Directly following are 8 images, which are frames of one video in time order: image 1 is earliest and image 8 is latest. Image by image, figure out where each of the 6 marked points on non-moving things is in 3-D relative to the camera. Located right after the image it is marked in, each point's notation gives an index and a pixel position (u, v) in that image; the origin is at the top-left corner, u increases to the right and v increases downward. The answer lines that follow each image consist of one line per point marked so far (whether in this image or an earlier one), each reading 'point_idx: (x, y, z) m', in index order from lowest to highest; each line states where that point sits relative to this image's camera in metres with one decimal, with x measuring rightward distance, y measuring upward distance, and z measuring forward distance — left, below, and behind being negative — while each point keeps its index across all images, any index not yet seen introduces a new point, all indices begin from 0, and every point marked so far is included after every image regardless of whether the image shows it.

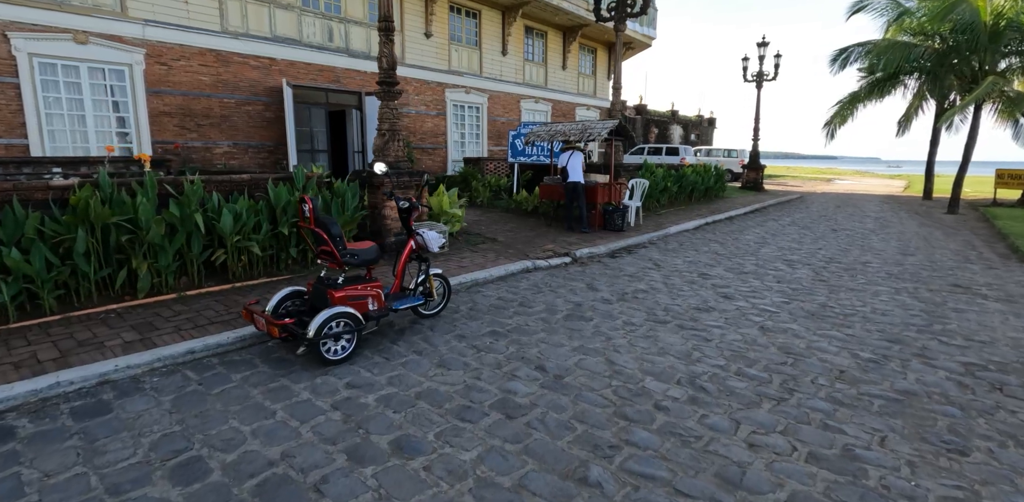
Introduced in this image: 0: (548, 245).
0: (+0.6, +0.1, +8.9) m
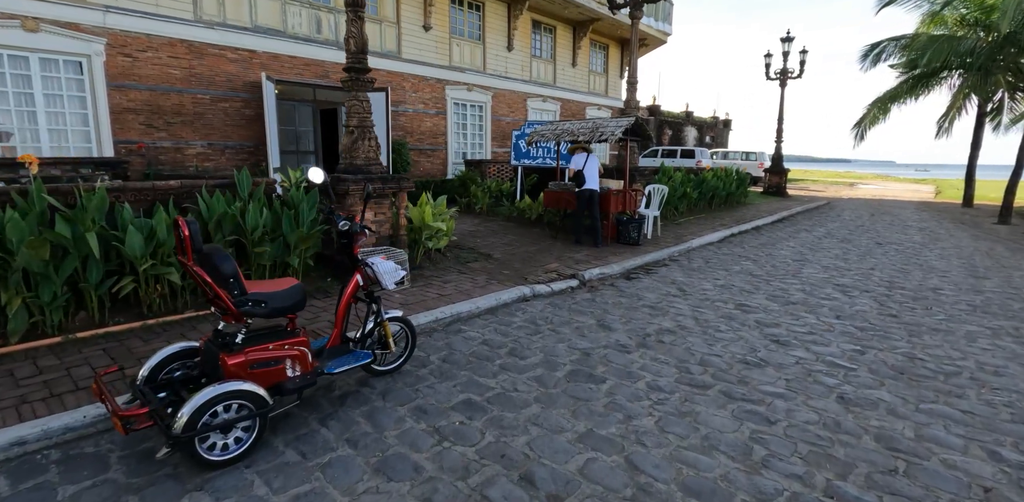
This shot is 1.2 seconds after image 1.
0: (+0.6, -0.2, +7.6) m
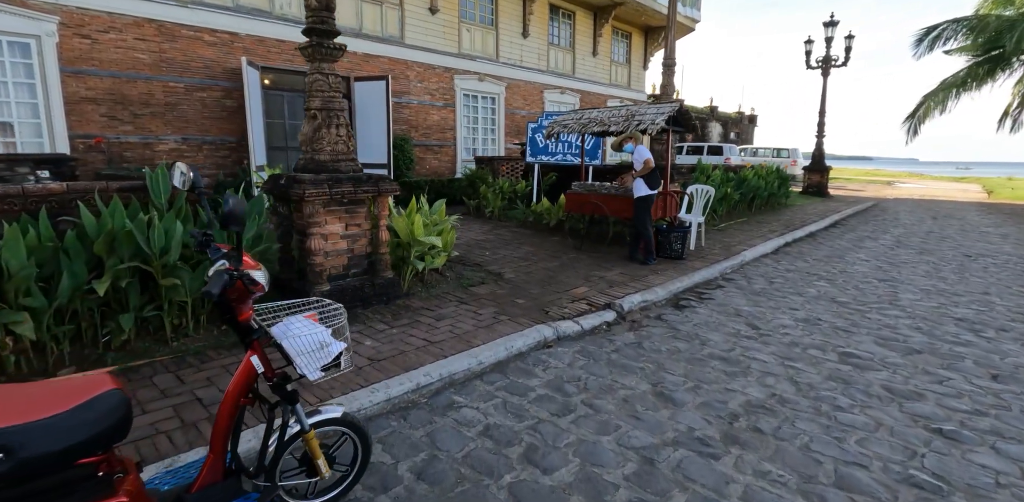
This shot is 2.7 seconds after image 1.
0: (+0.8, -0.4, +5.9) m
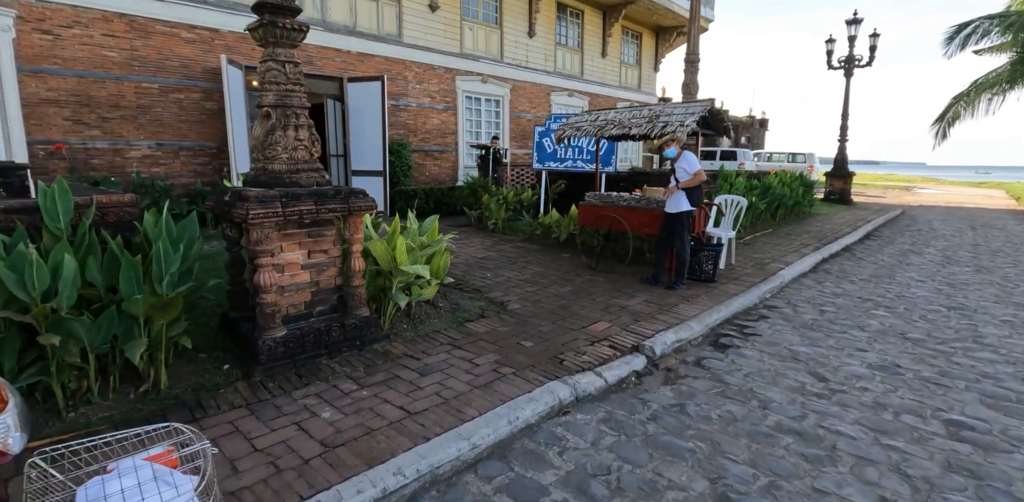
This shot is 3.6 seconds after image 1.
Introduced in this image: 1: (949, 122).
0: (+0.8, -0.7, +4.9) m
1: (+14.7, +4.4, +17.9) m
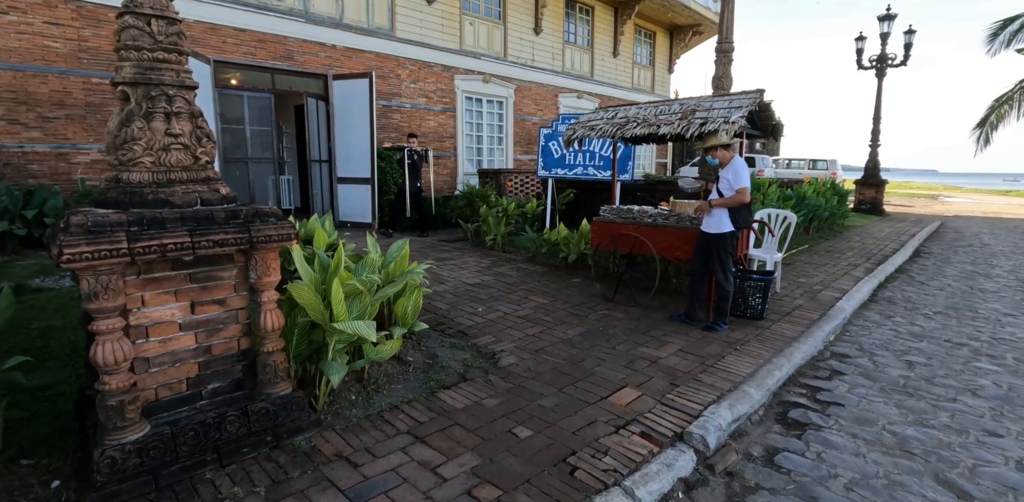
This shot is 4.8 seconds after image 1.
0: (+0.8, -0.9, +3.6) m
1: (+14.8, +3.9, +16.4) m
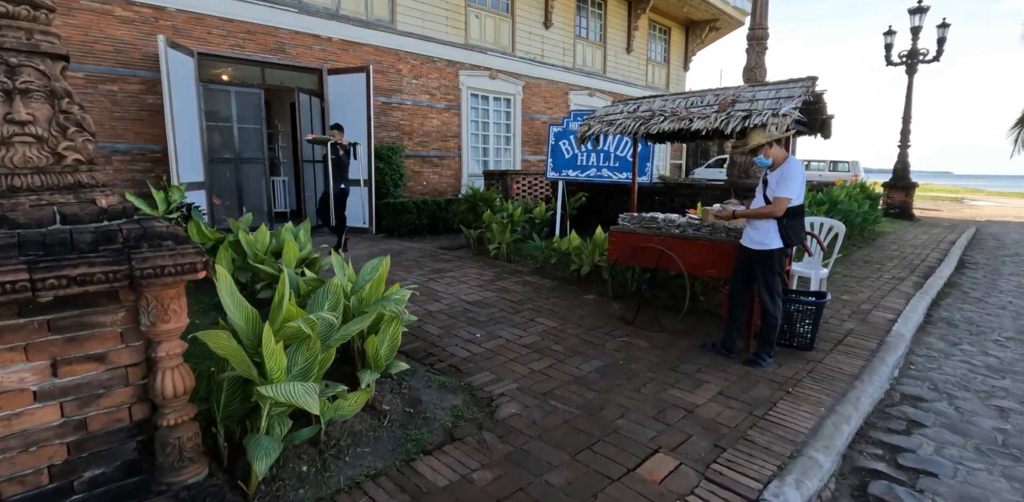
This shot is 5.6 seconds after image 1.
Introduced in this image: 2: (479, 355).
0: (+0.8, -1.1, +2.8) m
1: (+15.1, +3.6, +15.4) m
2: (-0.3, -0.8, +4.1) m
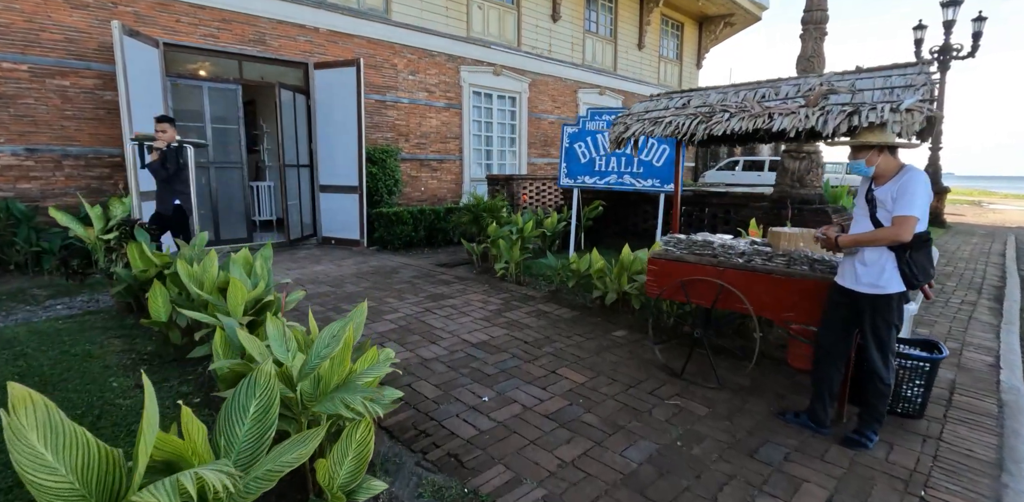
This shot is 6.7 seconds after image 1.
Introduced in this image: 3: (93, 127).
0: (+0.9, -1.3, +1.7) m
1: (+15.2, +3.4, +14.3) m
2: (-0.1, -1.0, +3.1) m
3: (-5.8, +1.7, +7.4) m
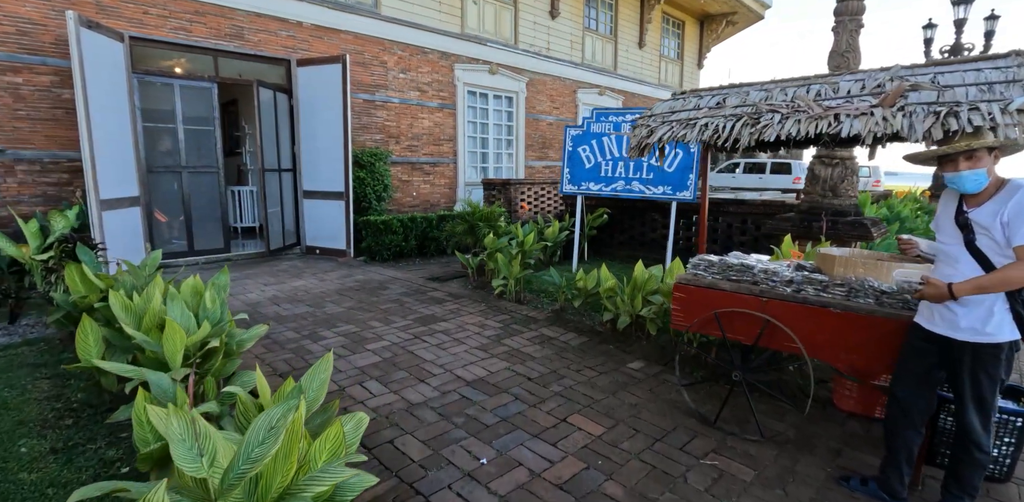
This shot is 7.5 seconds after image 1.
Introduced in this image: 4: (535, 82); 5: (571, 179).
0: (+0.9, -1.5, +1.1) m
1: (+15.1, +3.2, +13.9) m
2: (-0.1, -1.2, +2.4) m
3: (-5.8, +1.5, +6.7) m
4: (+0.5, +4.1, +12.9) m
5: (+0.7, +0.9, +6.6) m
